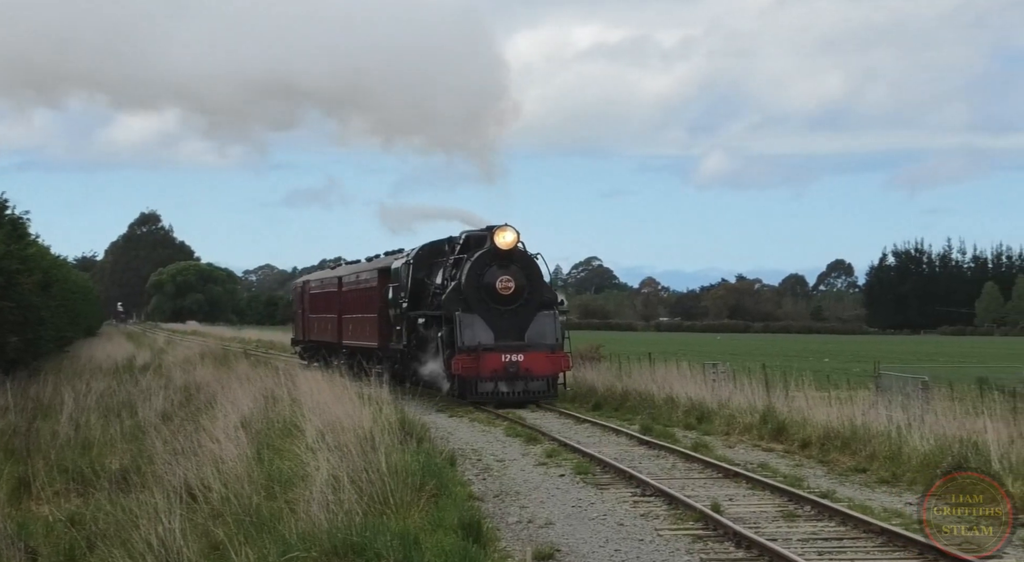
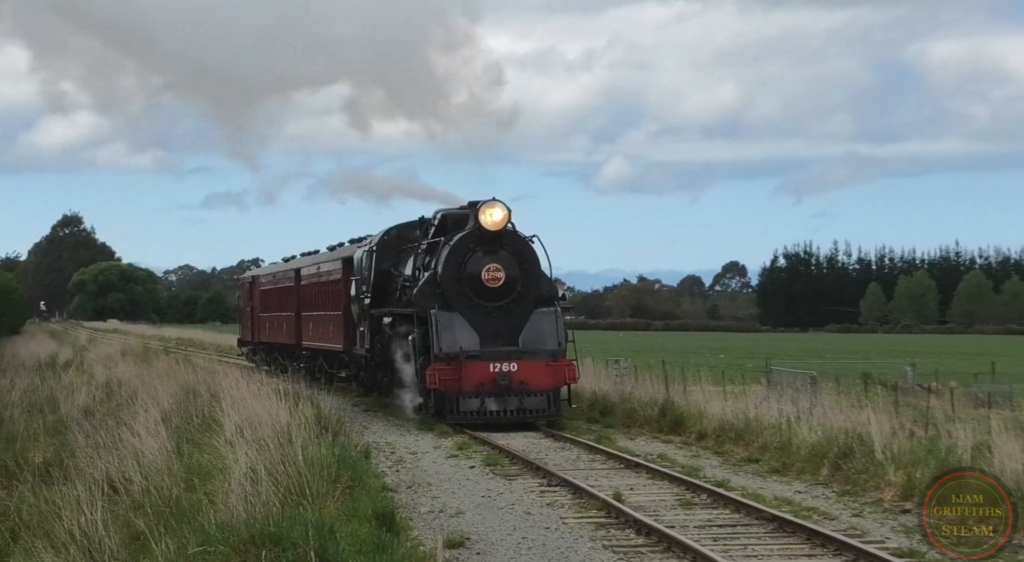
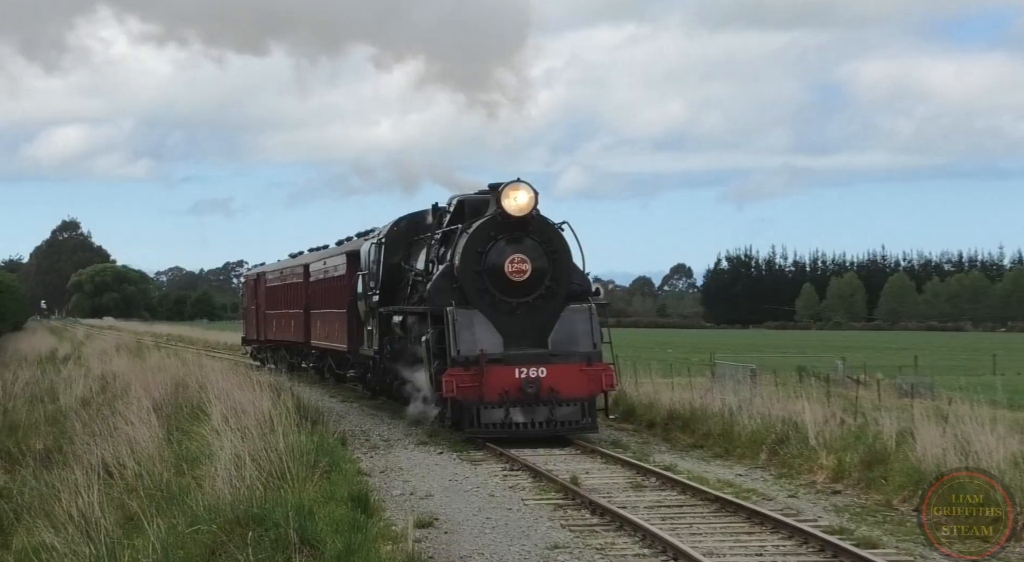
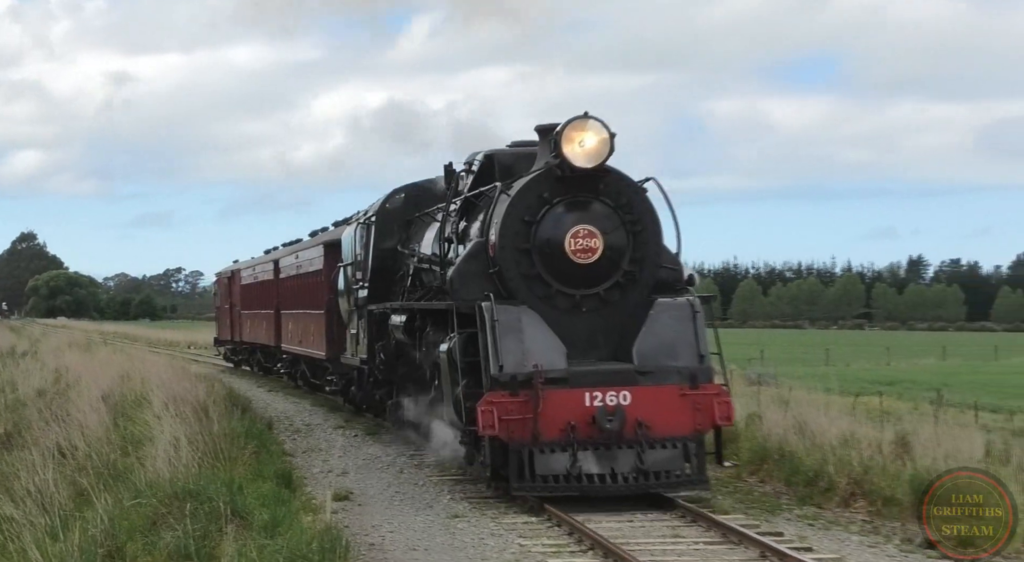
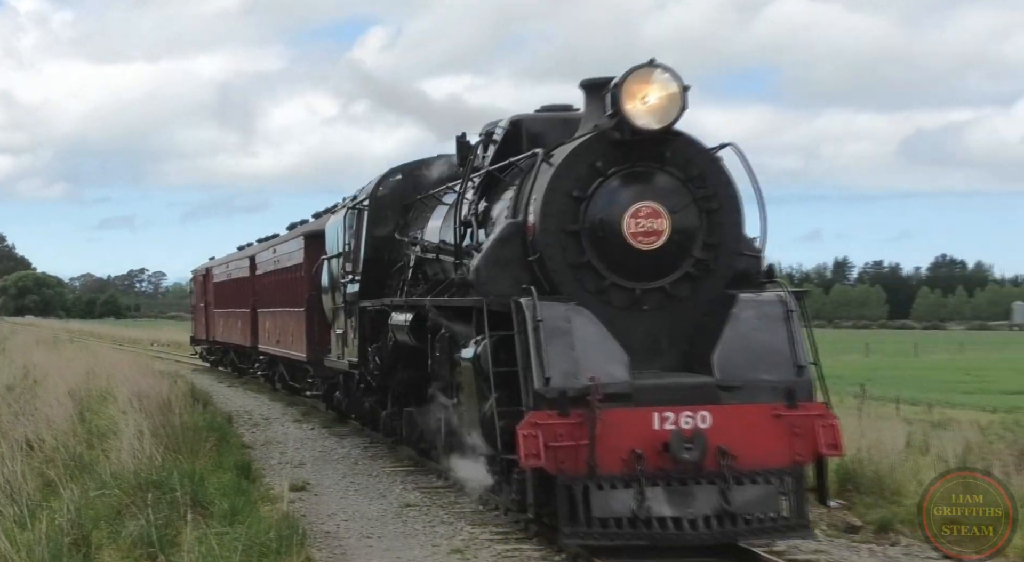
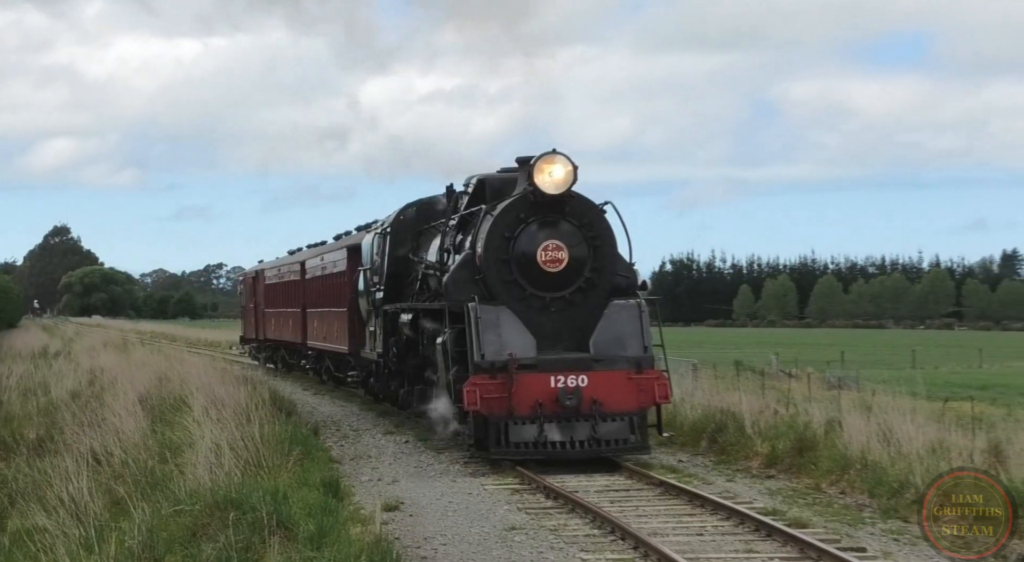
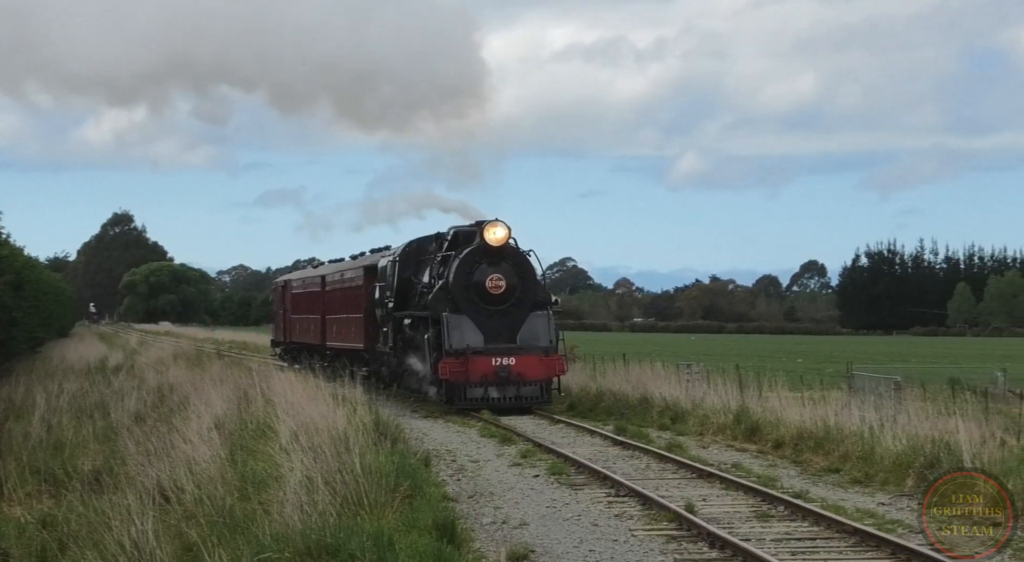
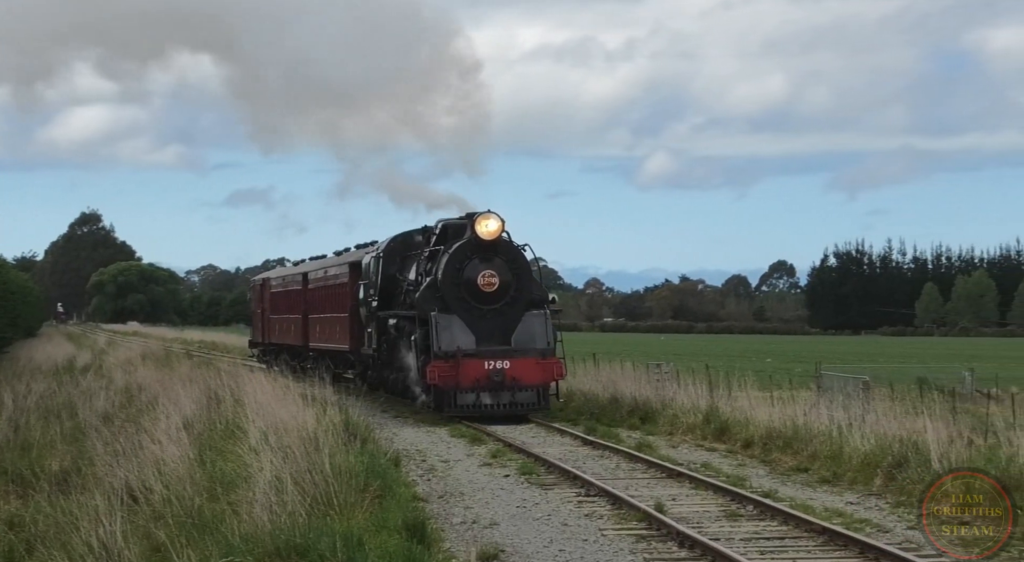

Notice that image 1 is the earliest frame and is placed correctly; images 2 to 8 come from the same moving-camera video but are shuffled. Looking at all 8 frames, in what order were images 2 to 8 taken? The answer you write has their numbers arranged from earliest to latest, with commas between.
7, 8, 2, 3, 6, 4, 5
